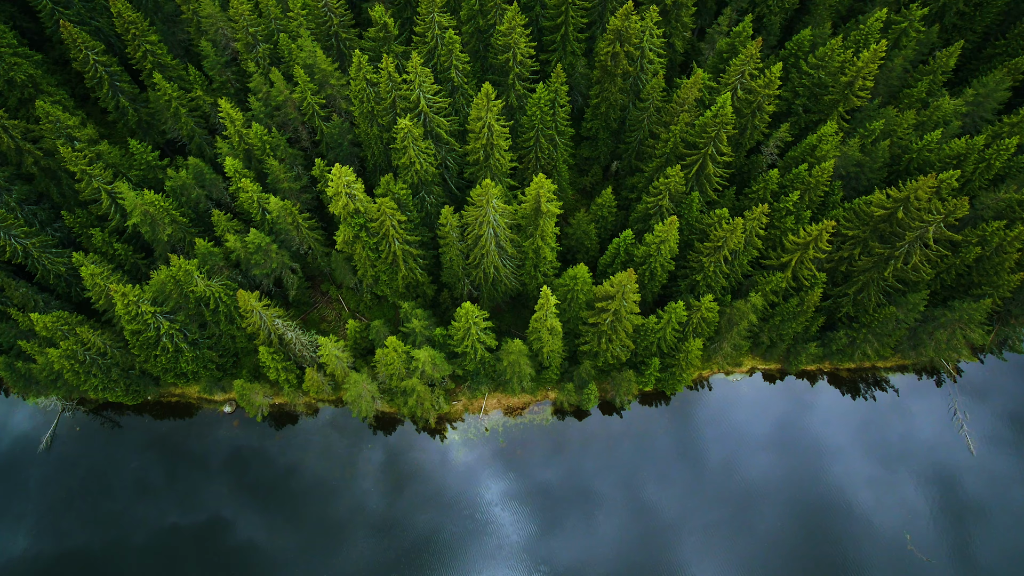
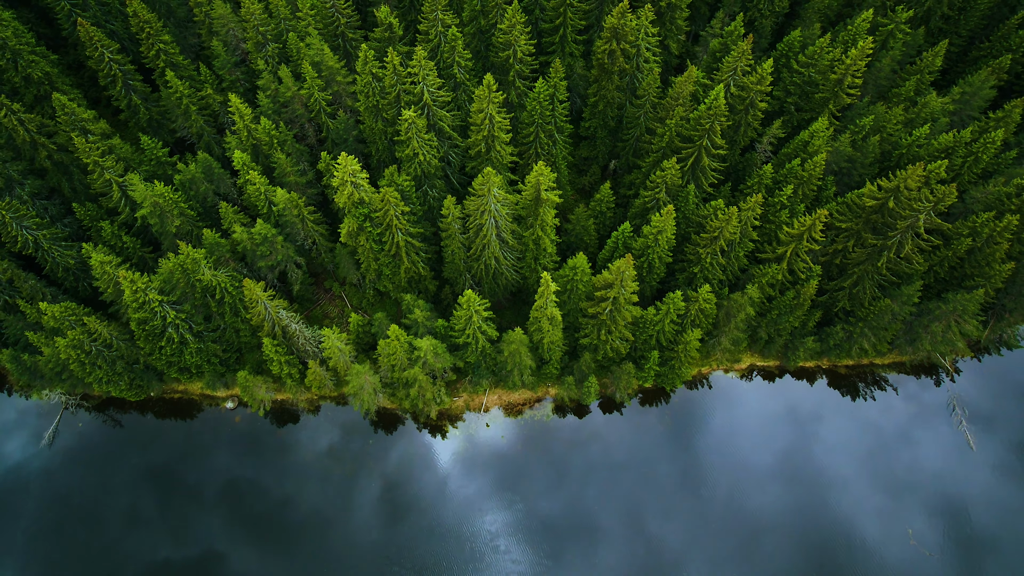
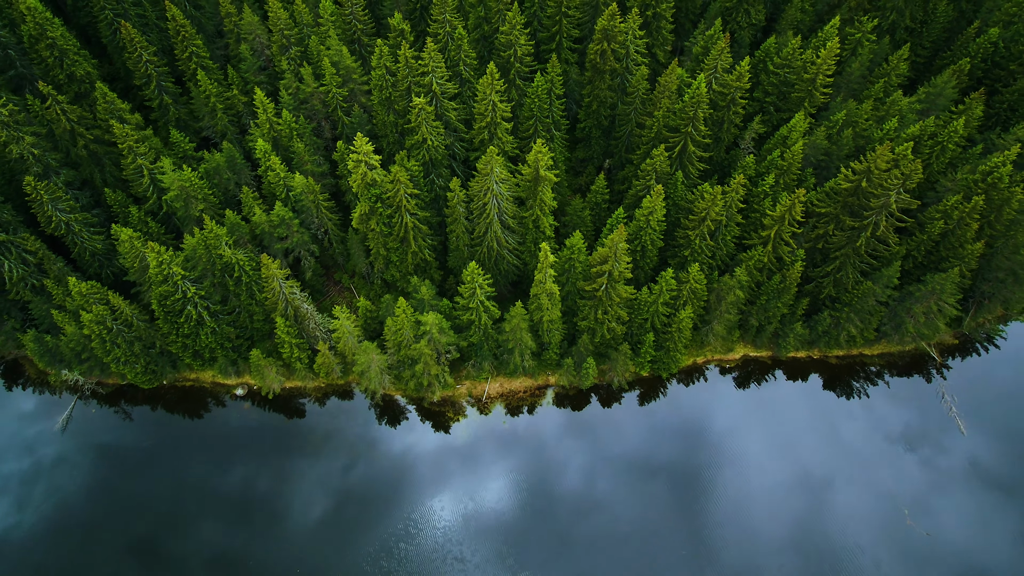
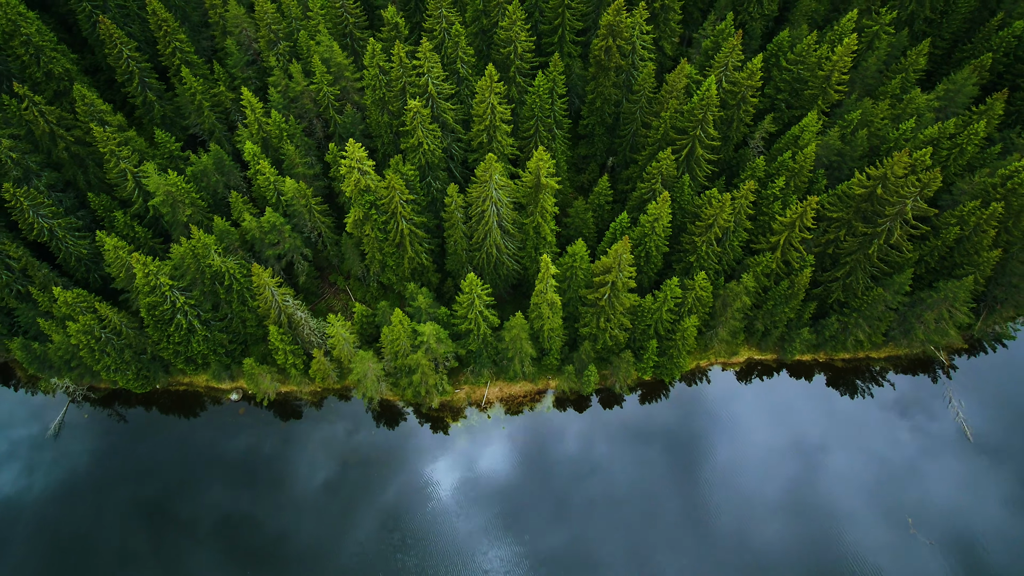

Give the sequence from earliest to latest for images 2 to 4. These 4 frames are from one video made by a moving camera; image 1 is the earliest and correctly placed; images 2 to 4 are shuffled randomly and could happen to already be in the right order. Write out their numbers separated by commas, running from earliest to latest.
2, 4, 3
